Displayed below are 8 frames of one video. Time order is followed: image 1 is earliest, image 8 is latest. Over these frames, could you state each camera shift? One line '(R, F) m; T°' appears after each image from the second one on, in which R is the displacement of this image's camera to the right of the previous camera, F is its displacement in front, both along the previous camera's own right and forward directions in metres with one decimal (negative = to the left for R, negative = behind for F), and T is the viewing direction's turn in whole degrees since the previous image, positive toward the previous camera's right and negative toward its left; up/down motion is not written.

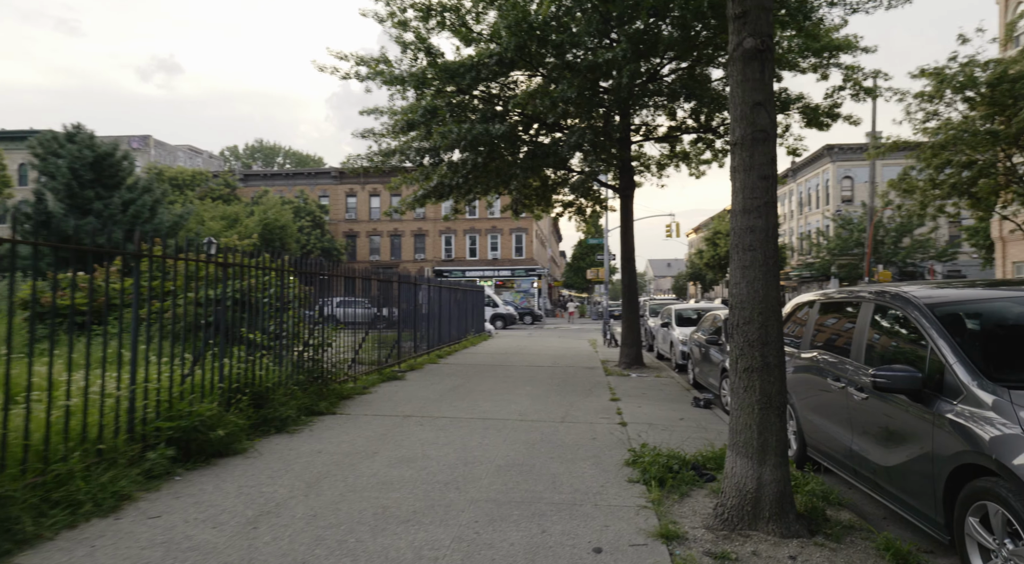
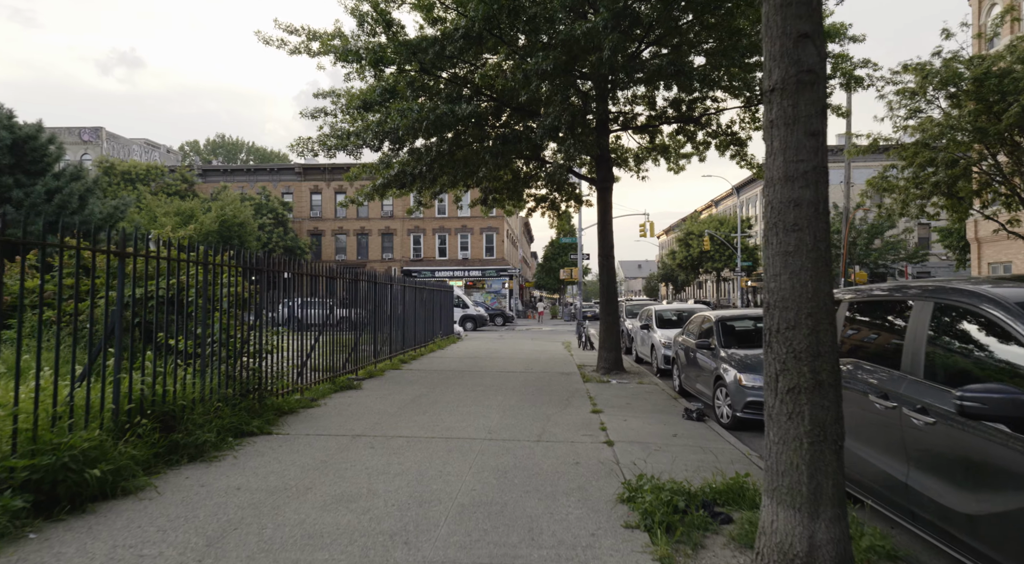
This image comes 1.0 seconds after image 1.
(0.0, +1.0) m; +3°
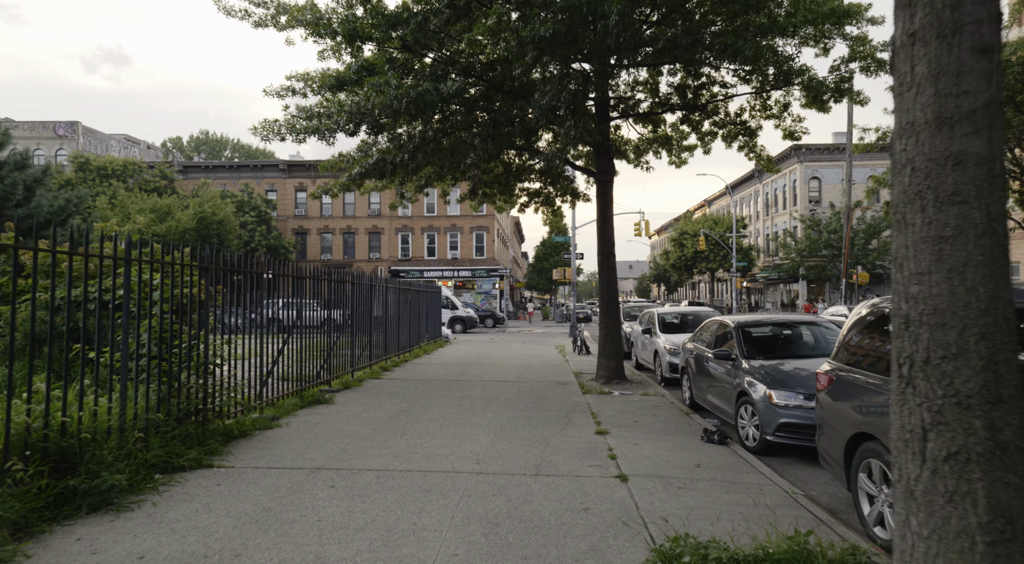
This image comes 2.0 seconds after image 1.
(0.0, +1.1) m; +1°
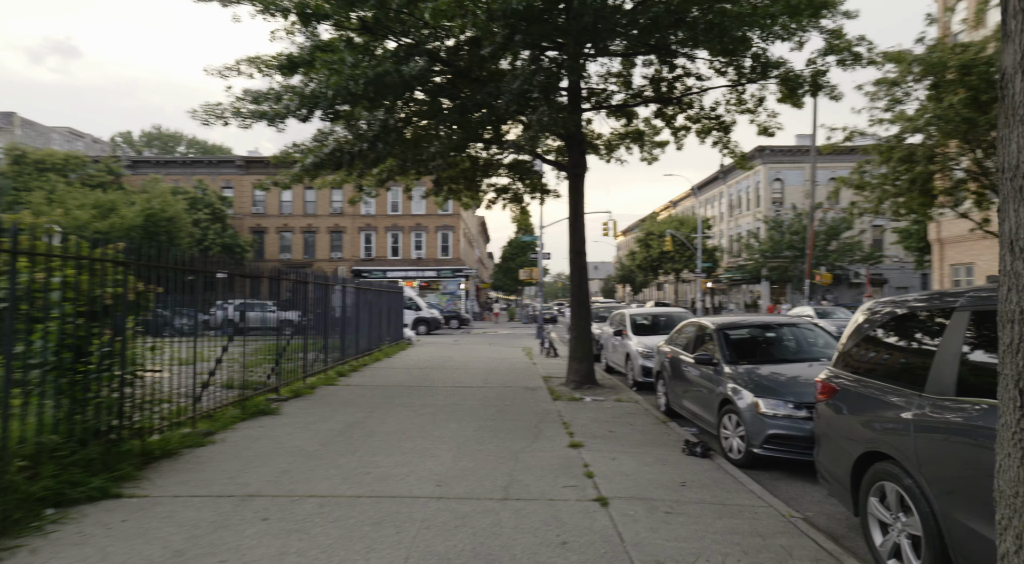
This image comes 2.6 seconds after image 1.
(0.0, +0.6) m; +3°
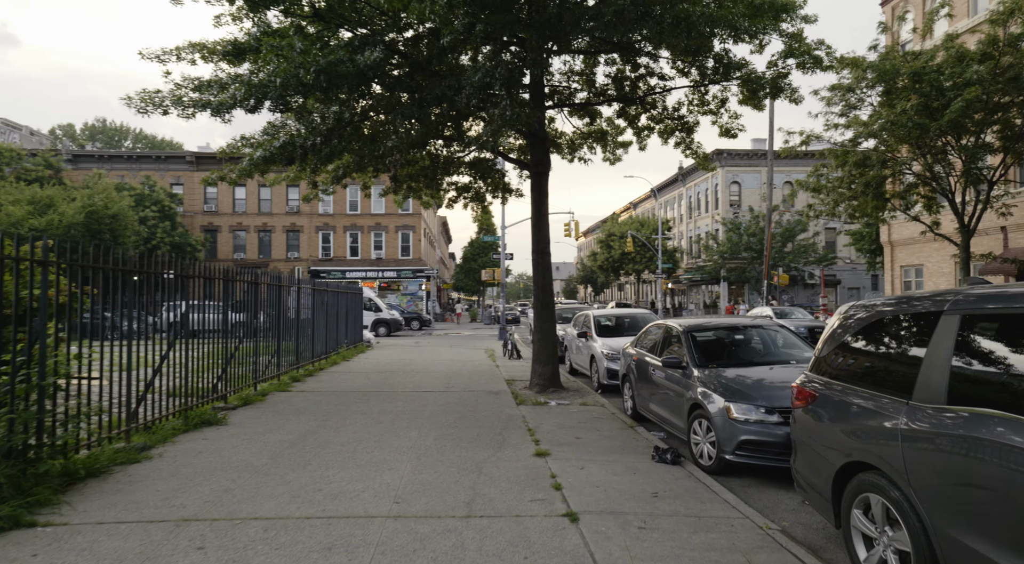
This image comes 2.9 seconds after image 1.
(0.0, +0.3) m; +4°
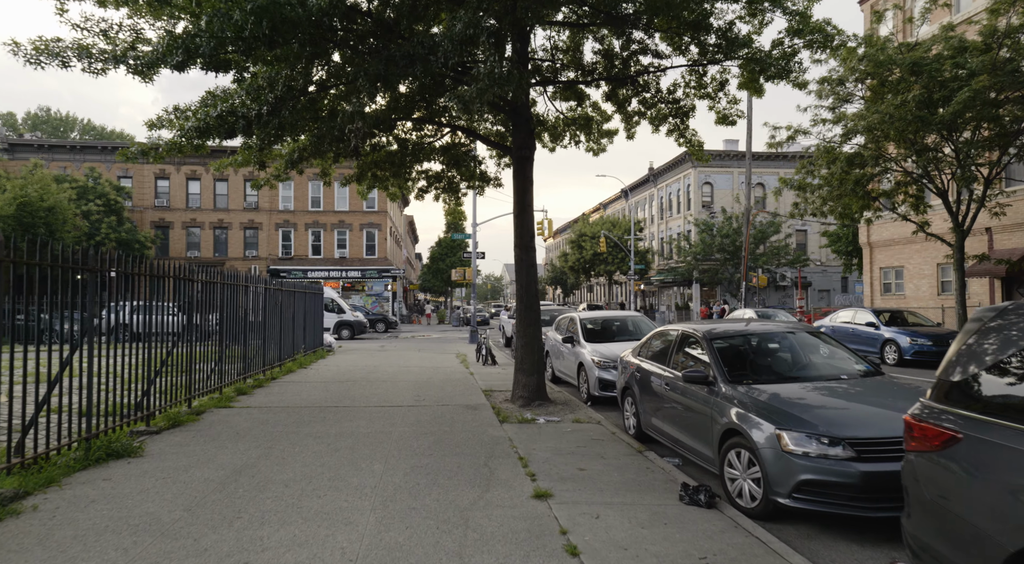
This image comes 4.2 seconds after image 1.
(-0.2, +1.3) m; +3°
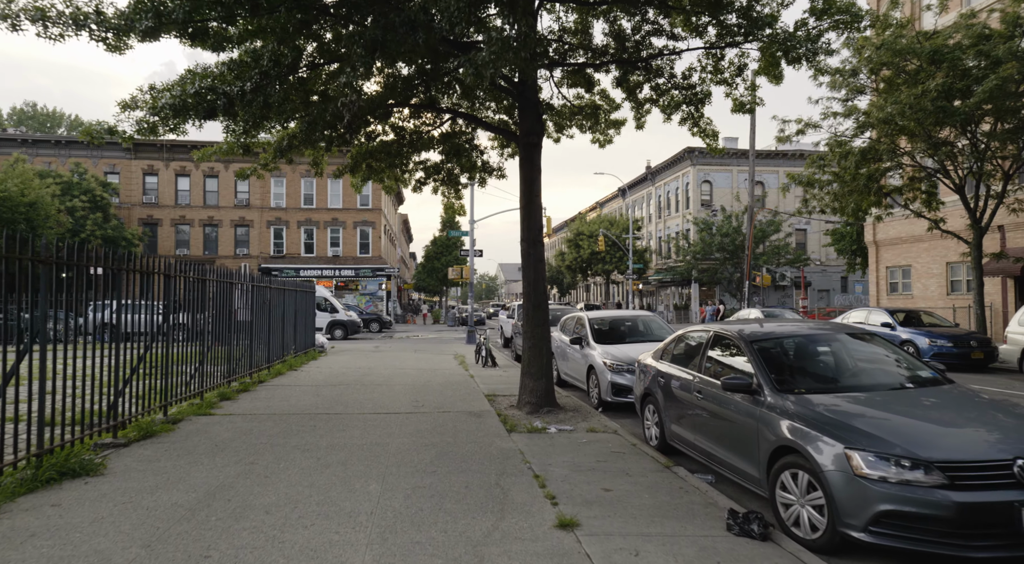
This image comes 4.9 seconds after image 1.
(-0.2, +0.7) m; +1°
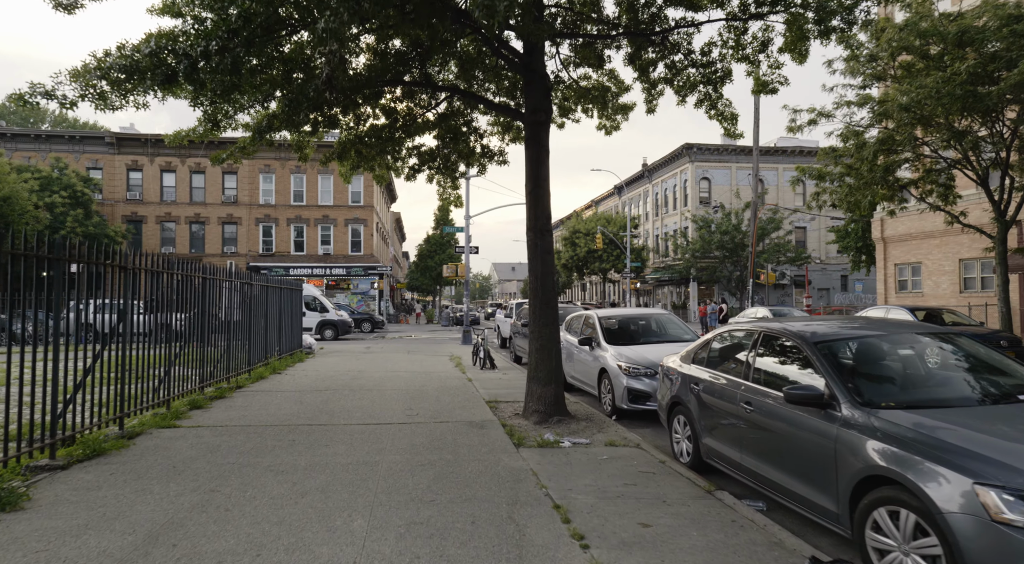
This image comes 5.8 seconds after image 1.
(-0.2, +0.9) m; +1°
